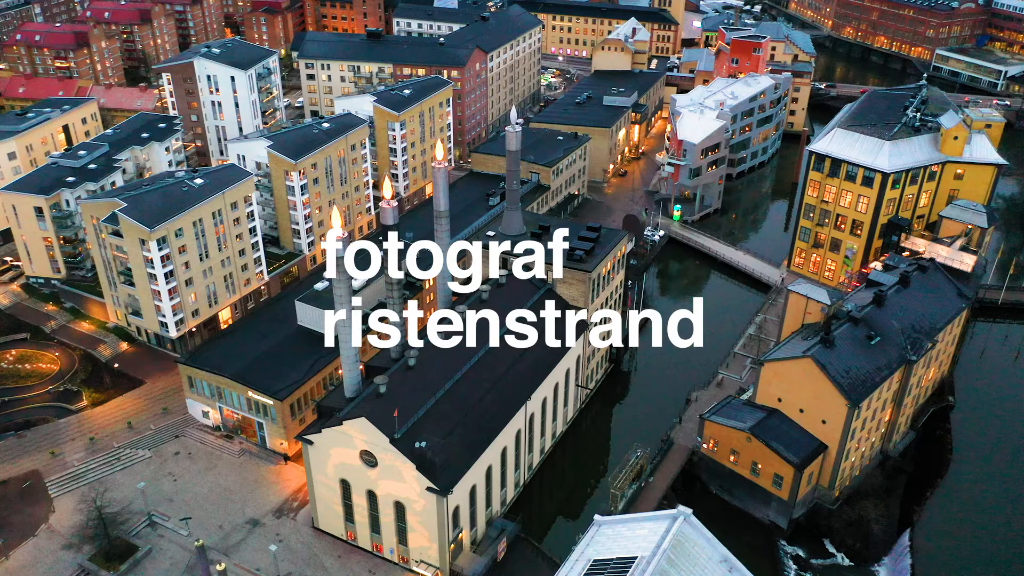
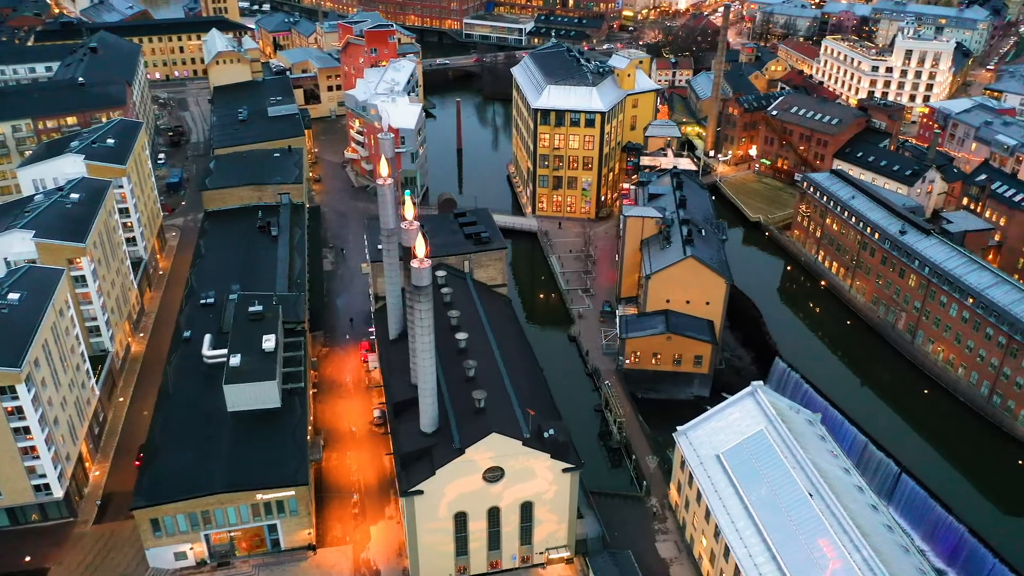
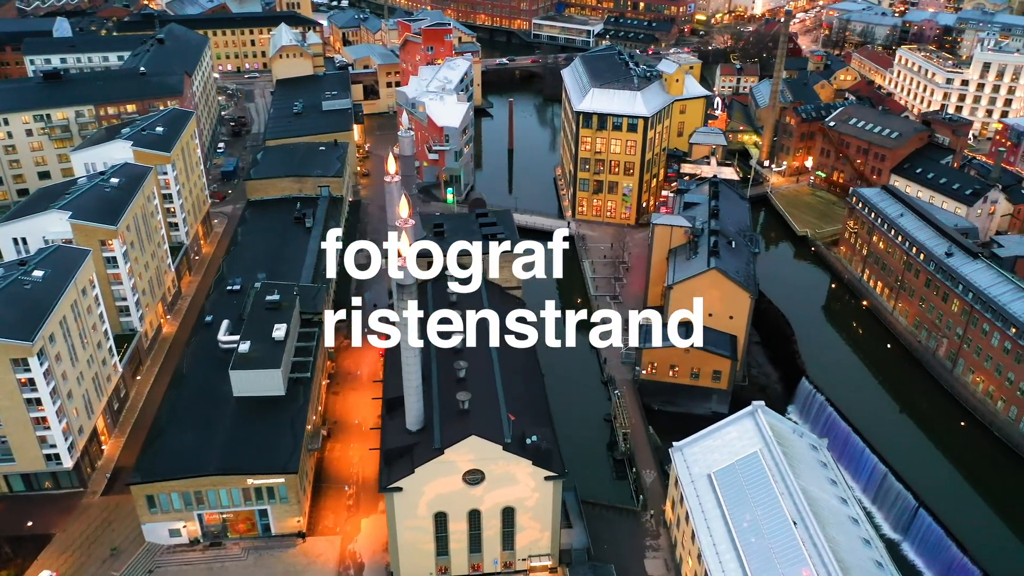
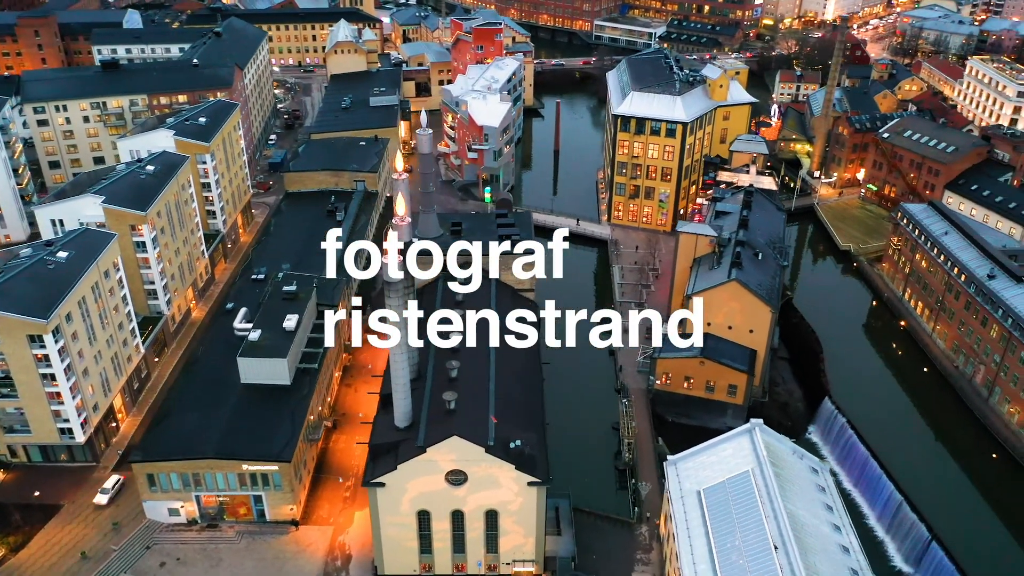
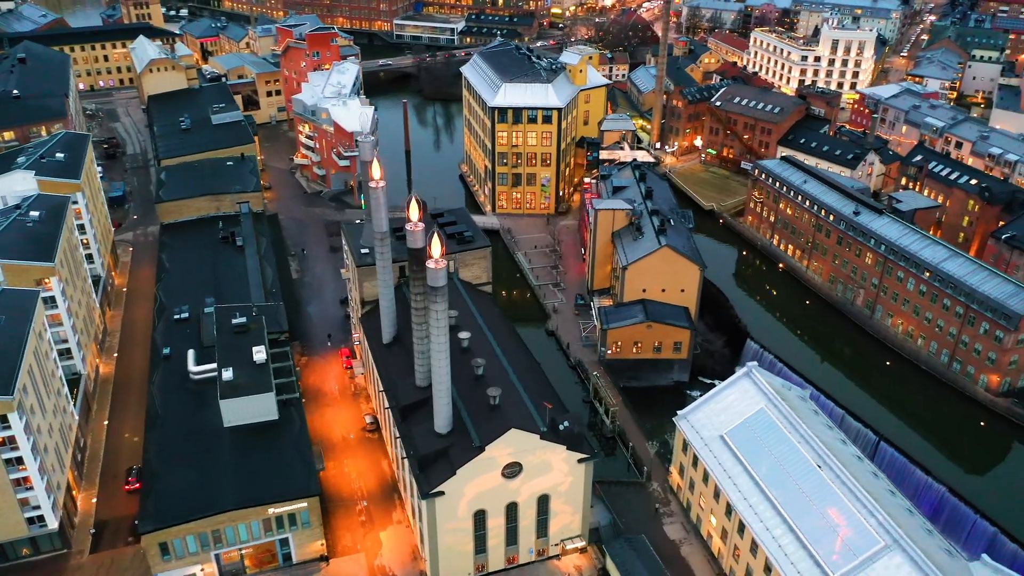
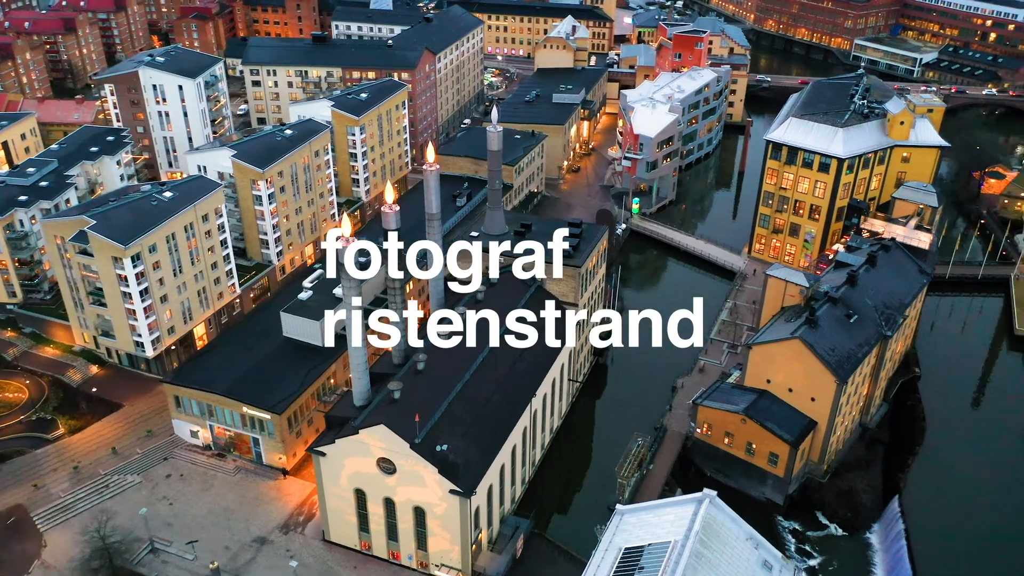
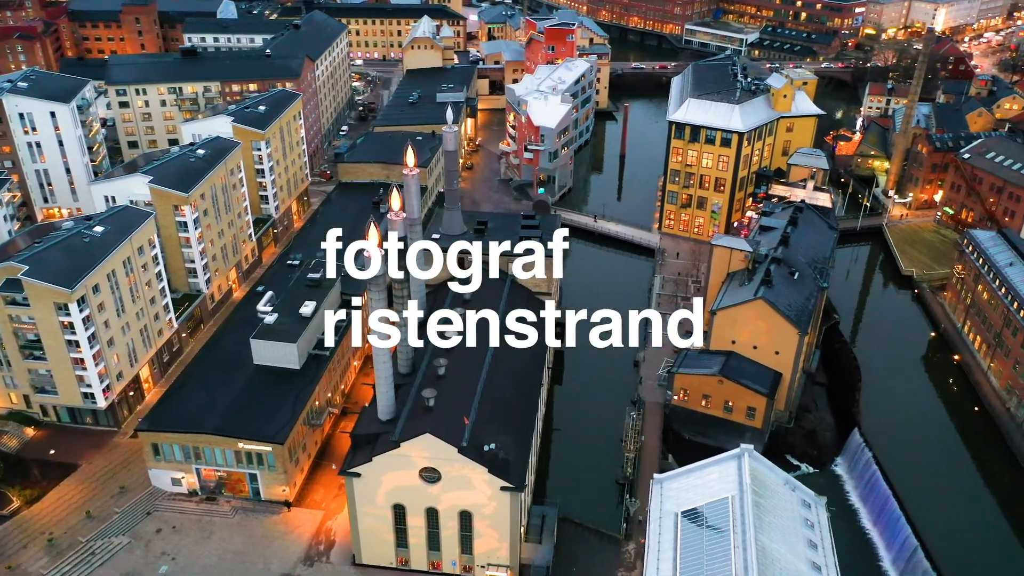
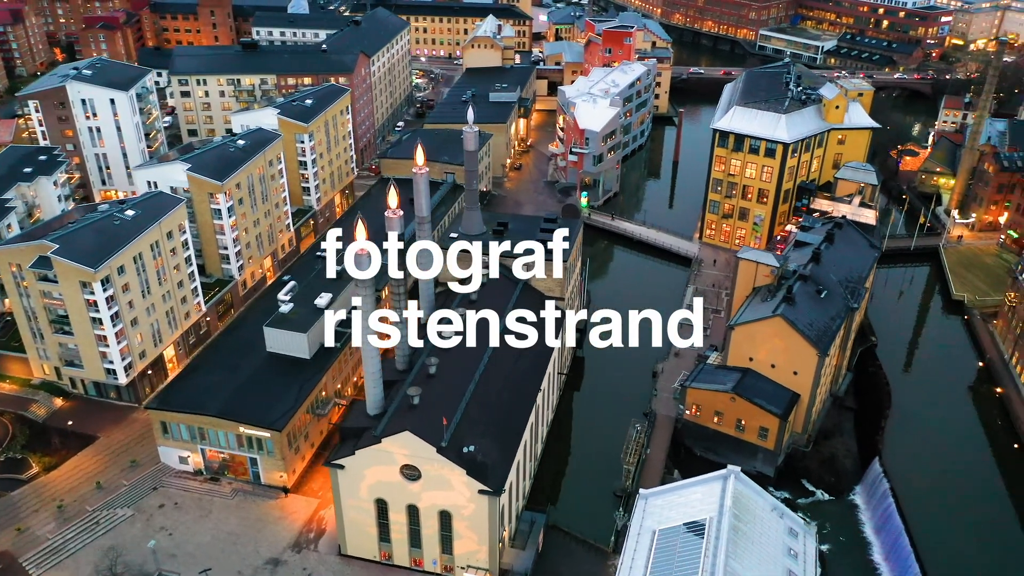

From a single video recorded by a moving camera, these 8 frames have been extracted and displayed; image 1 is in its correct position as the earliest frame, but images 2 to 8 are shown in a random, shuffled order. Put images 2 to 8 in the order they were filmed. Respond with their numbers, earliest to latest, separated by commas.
6, 8, 7, 4, 3, 2, 5
